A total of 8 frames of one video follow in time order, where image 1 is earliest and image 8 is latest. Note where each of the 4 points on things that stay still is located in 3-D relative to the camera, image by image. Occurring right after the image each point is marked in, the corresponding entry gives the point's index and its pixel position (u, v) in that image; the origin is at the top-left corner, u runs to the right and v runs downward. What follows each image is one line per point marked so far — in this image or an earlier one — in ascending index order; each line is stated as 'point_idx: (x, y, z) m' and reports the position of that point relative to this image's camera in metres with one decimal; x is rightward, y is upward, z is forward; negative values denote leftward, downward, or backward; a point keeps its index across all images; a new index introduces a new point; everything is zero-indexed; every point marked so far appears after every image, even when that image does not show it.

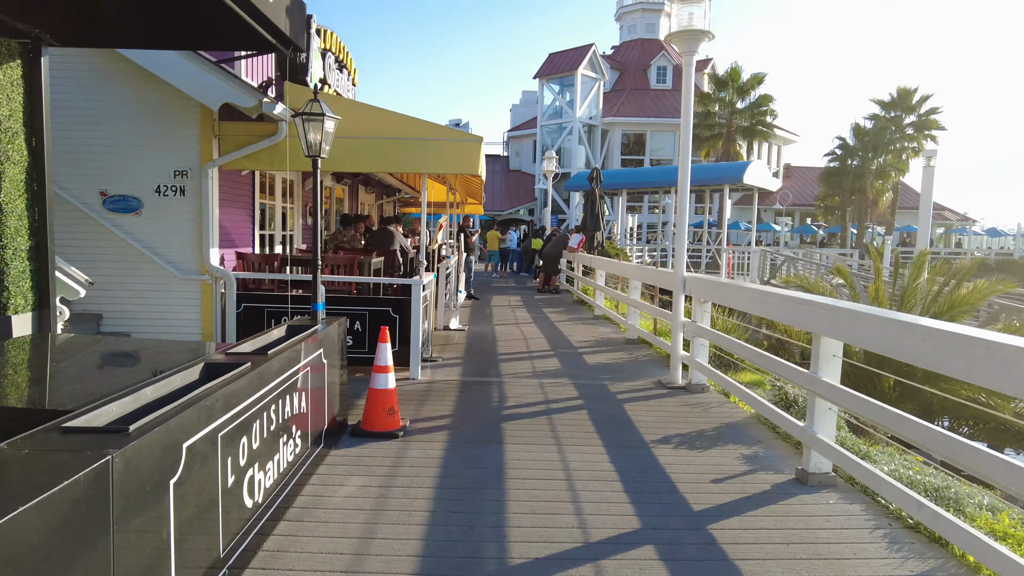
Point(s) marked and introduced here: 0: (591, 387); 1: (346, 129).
0: (+0.7, -0.9, +5.2) m
1: (-1.6, +1.5, +5.8) m
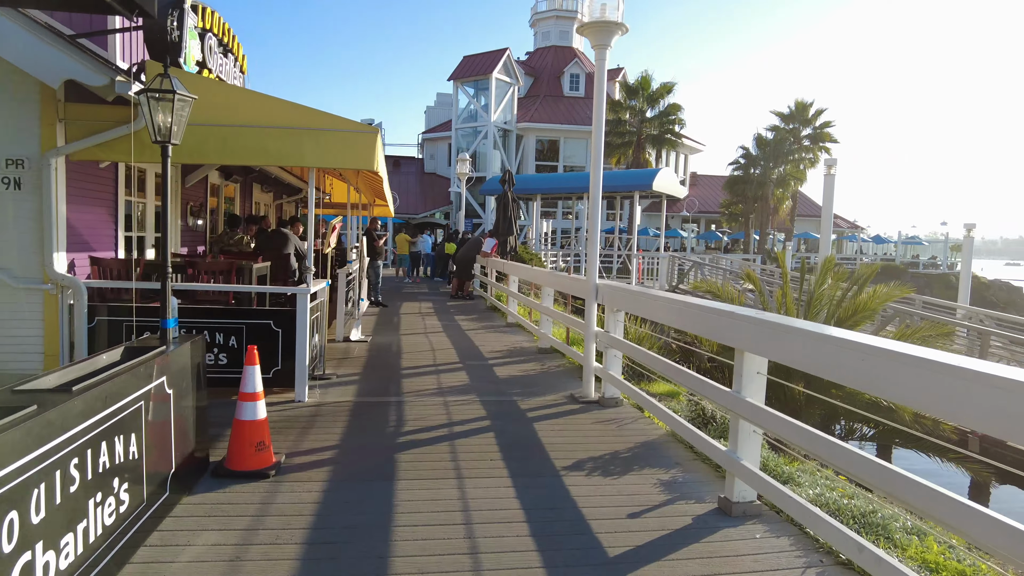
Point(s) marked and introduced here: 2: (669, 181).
0: (-0.1, -0.9, +4.8) m
1: (-2.5, +1.4, +5.1) m
2: (+3.8, +2.6, +14.7) m
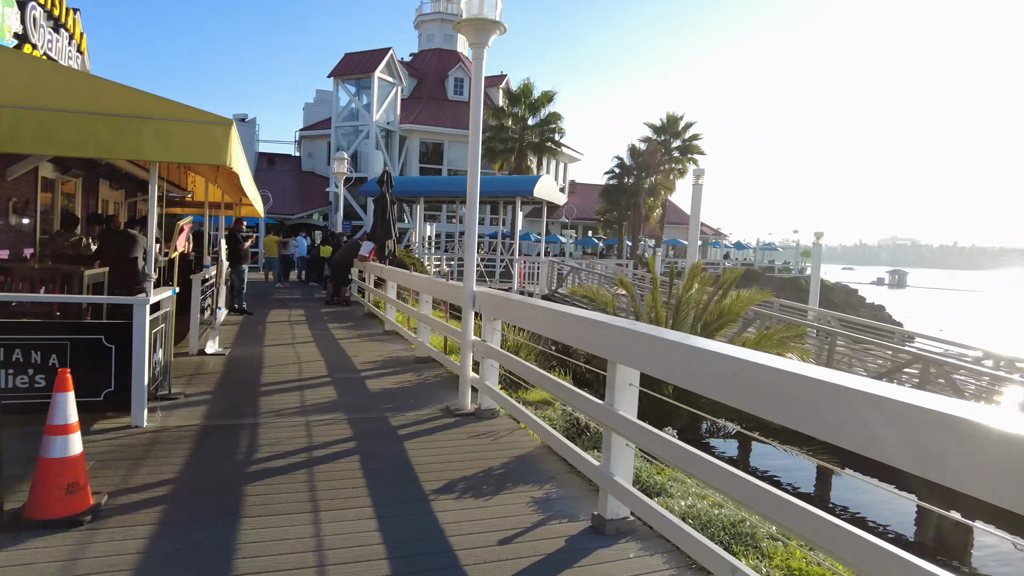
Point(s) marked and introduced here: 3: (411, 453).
0: (-1.1, -1.0, +4.4) m
1: (-3.4, +1.4, +4.3) m
2: (+0.9, +2.5, +14.9) m
3: (-0.6, -1.0, +3.8) m
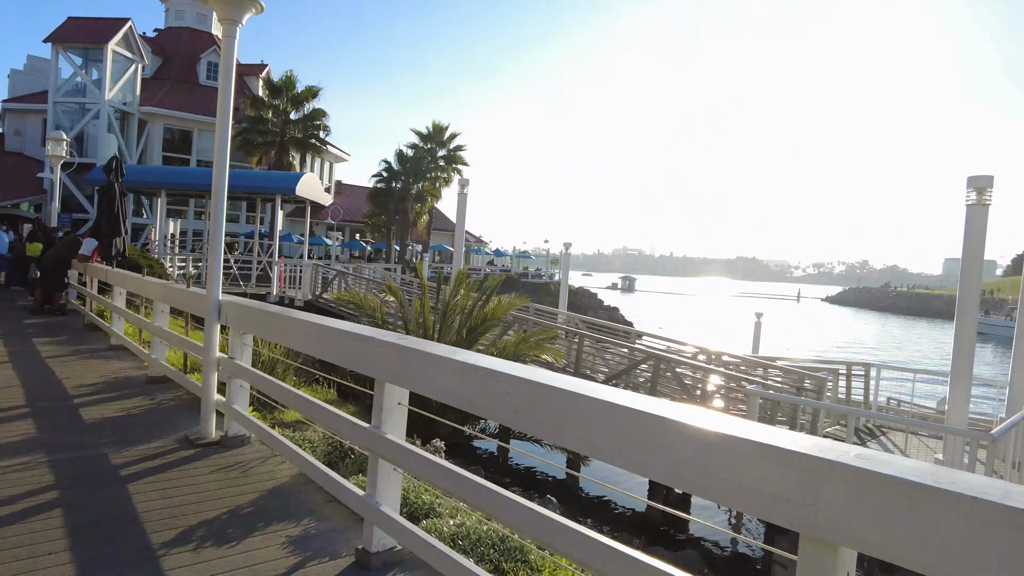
0: (-2.6, -1.1, +3.6) m
1: (-4.8, +1.3, +2.6) m
2: (-4.7, +2.3, +14.0) m
3: (-2.0, -1.1, +3.1) m
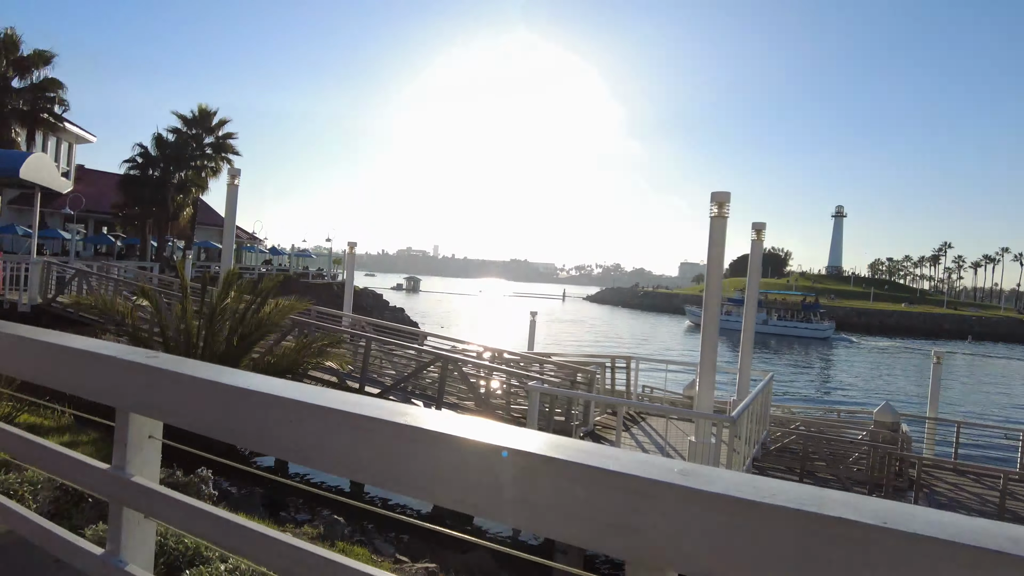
0: (-3.6, -1.1, +2.3) m
1: (-5.3, +1.3, +0.6) m
2: (-9.2, +2.3, +11.4) m
3: (-2.9, -1.1, +2.1) m
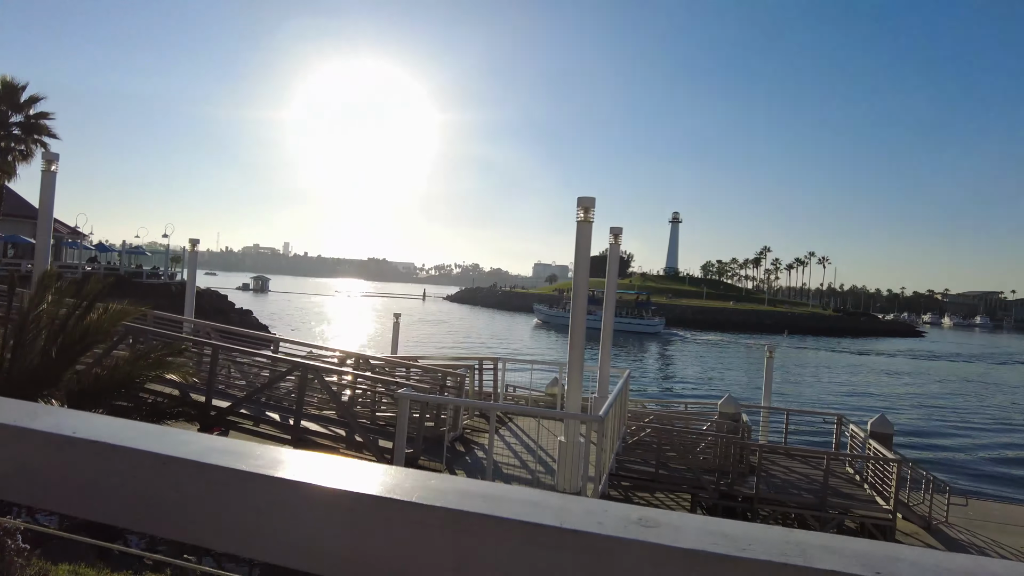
0: (-4.0, -1.1, +1.4) m
1: (-5.2, +1.2, -0.7) m
2: (-11.4, +2.3, +9.0) m
3: (-3.2, -1.2, +1.3) m
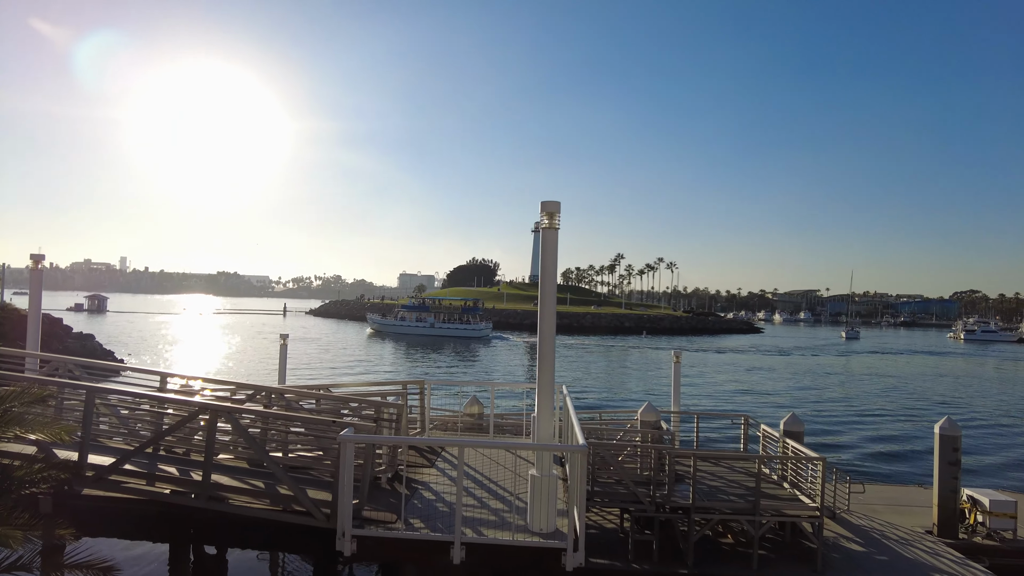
0: (-3.2, -1.3, -0.1) m
1: (-4.1, +1.1, -2.3) m
2: (-12.2, +1.7, +5.9) m
3: (-2.4, -1.3, 0.0) m
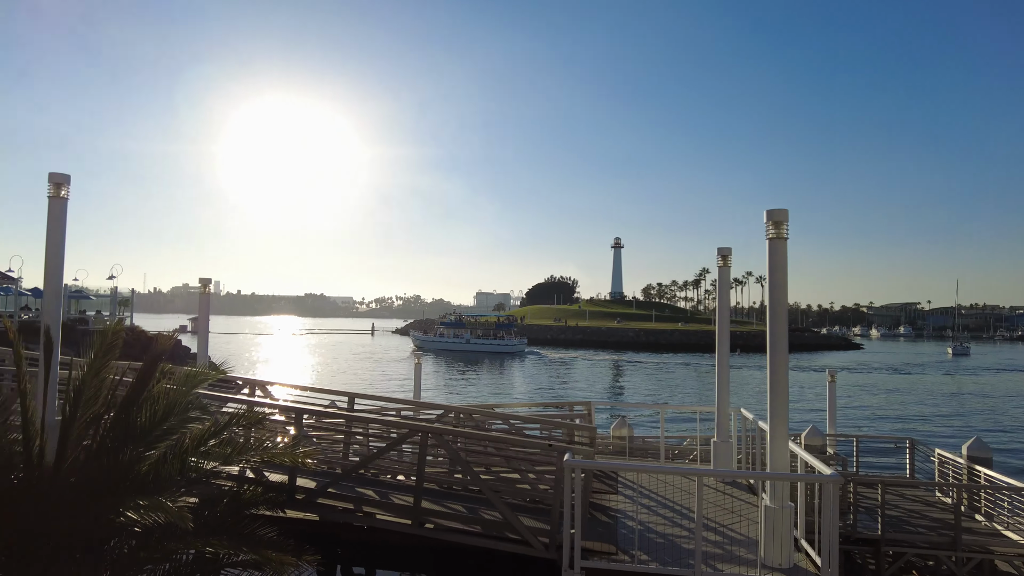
0: (-1.9, -1.3, -0.1) m
1: (-3.1, +1.1, -2.1) m
2: (-10.1, +1.4, +7.1) m
3: (-1.1, -1.3, 0.0) m
